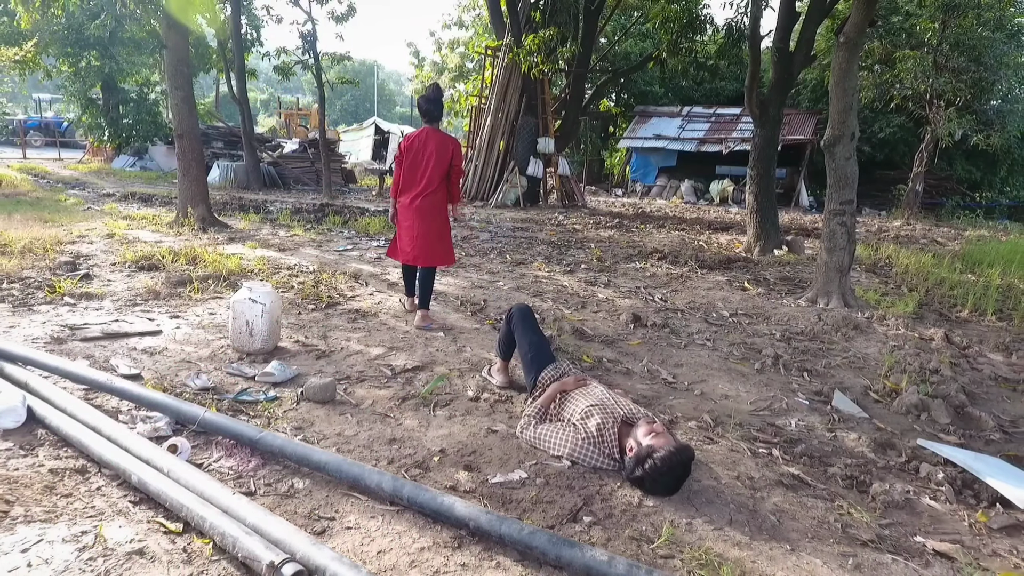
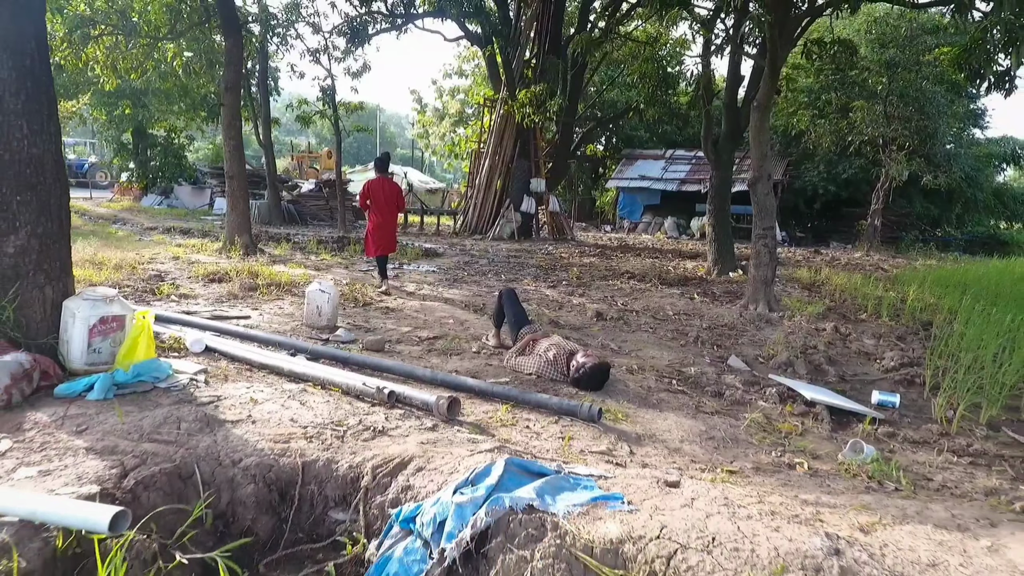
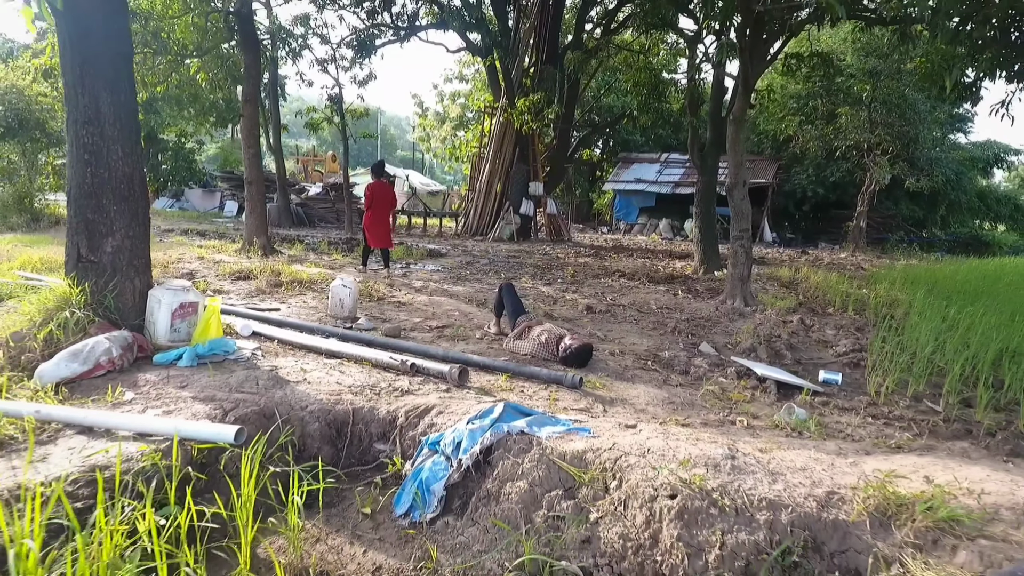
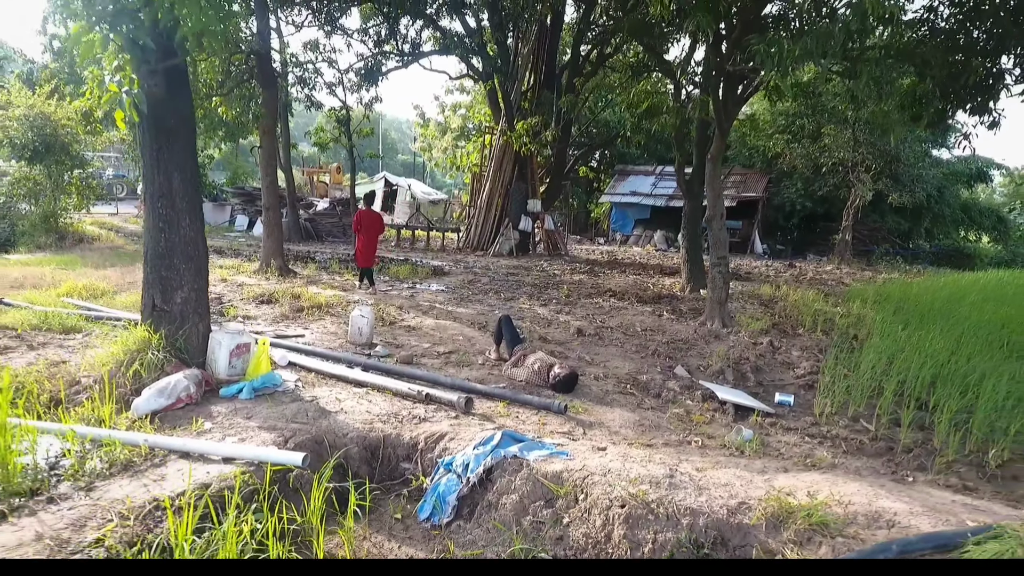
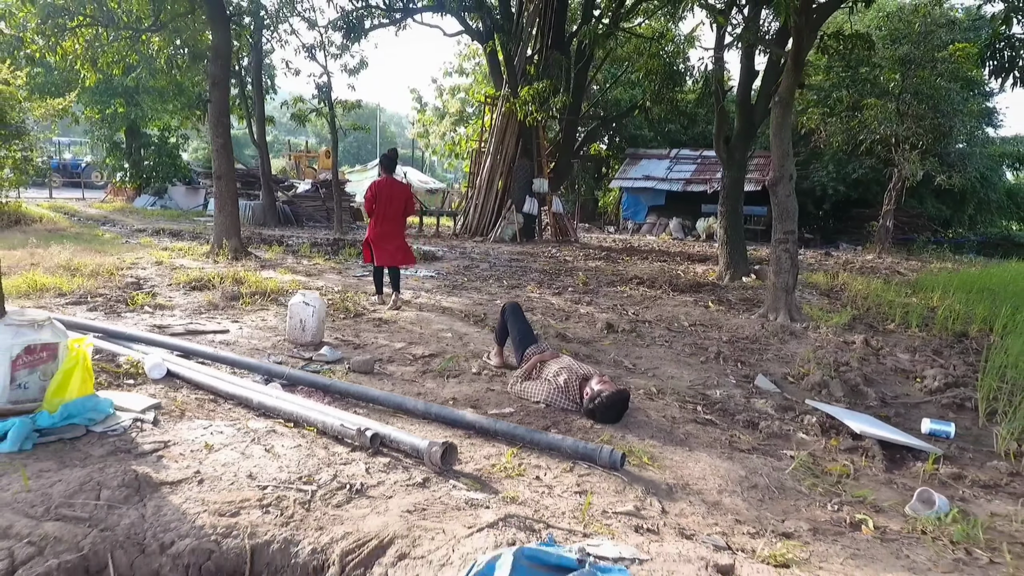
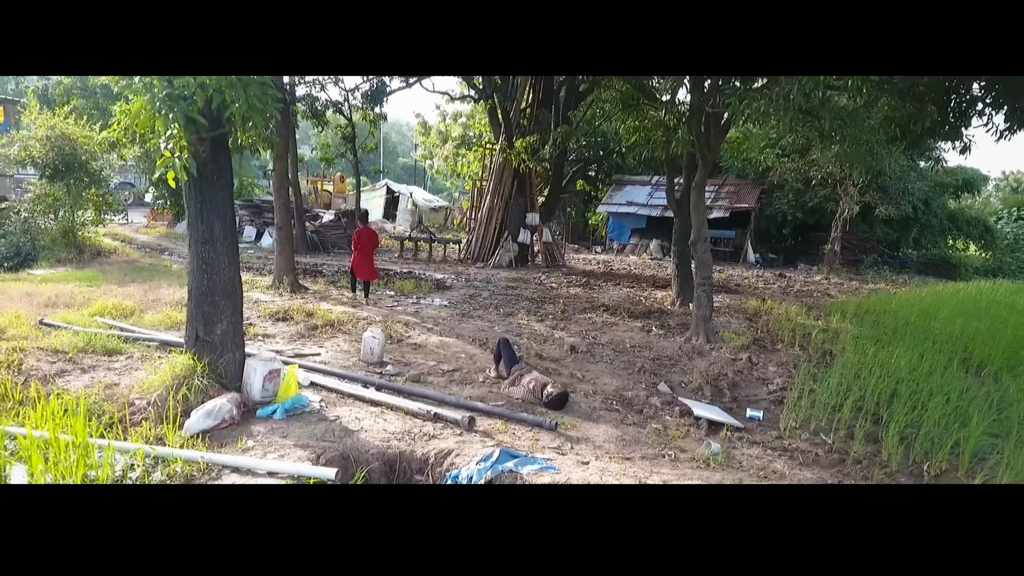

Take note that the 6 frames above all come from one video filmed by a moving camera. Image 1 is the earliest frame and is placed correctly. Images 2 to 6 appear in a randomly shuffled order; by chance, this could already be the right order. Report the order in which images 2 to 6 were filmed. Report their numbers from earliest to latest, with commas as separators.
5, 2, 3, 4, 6
